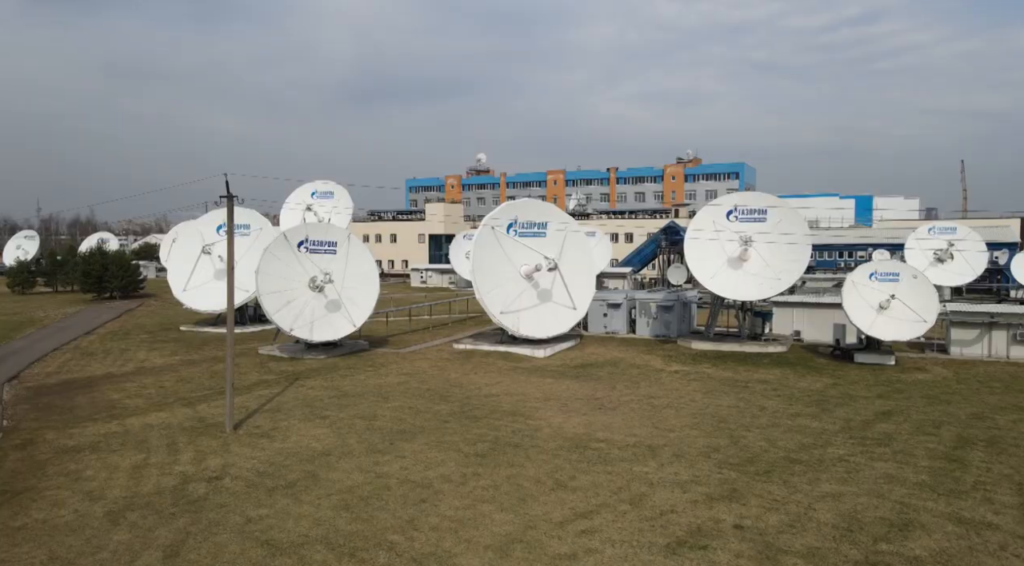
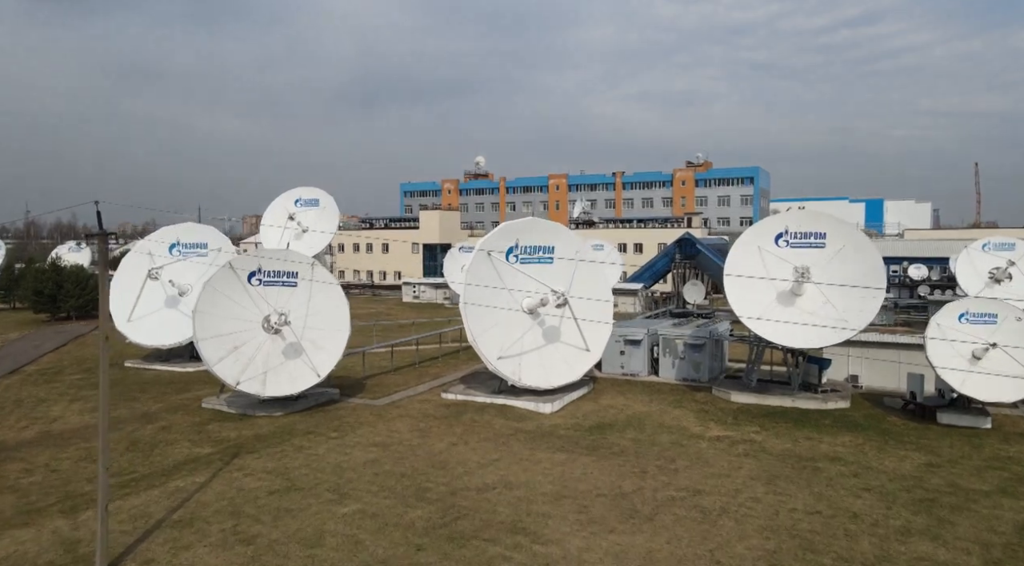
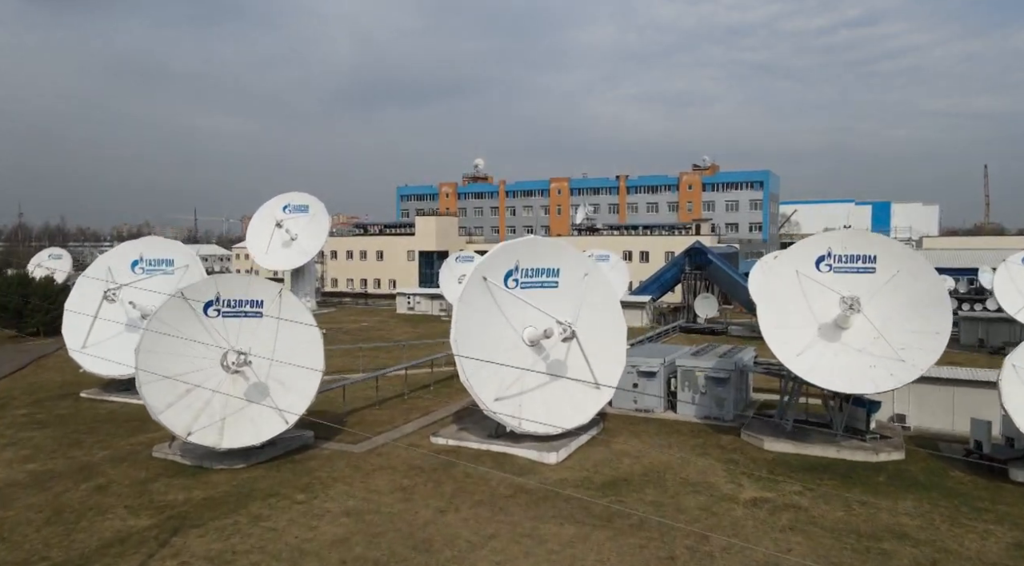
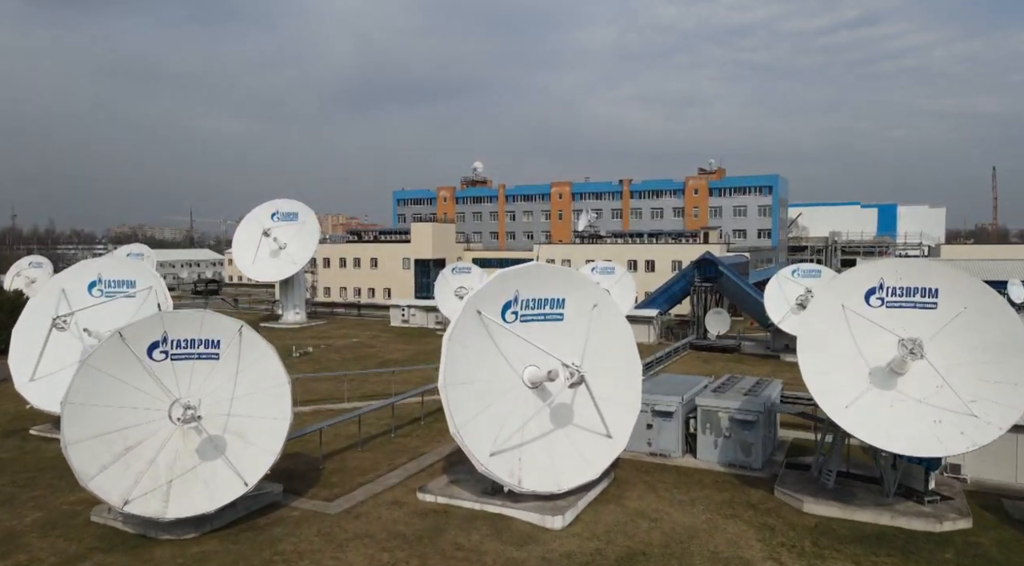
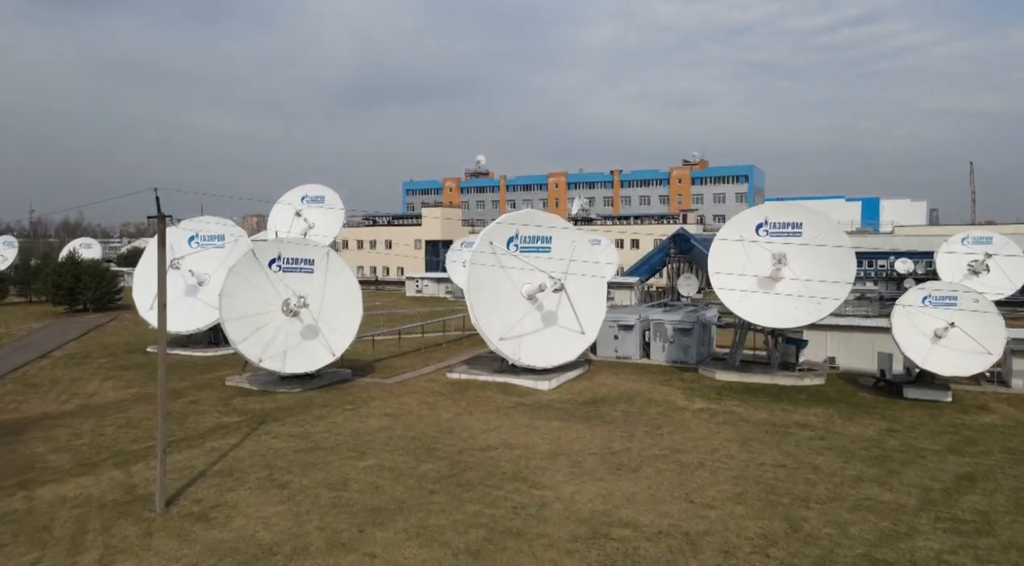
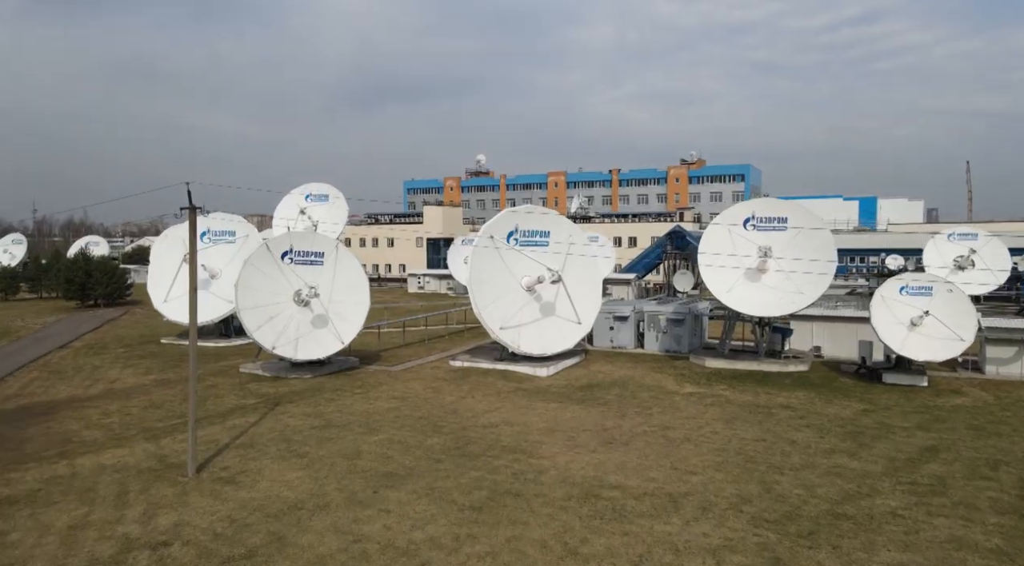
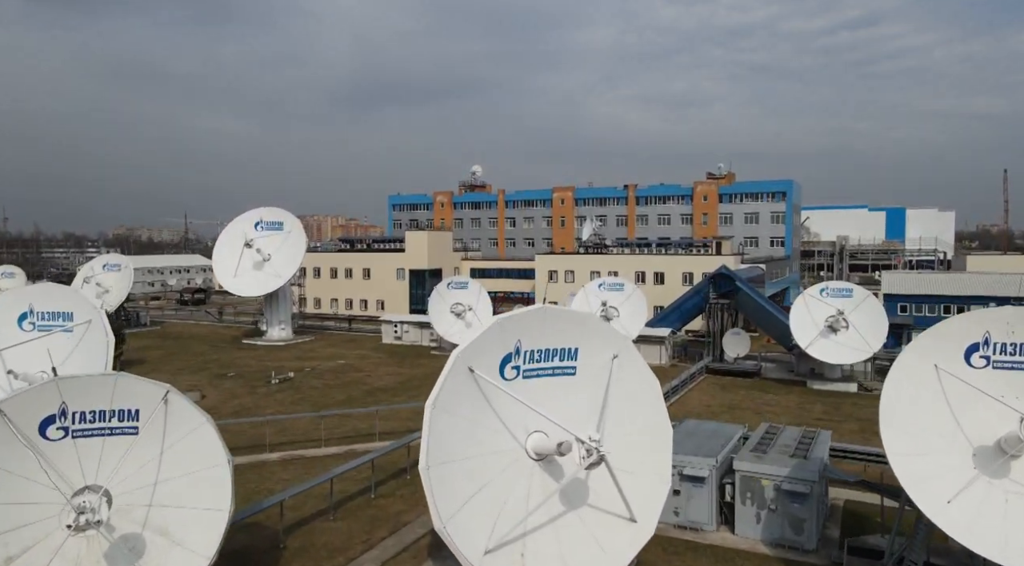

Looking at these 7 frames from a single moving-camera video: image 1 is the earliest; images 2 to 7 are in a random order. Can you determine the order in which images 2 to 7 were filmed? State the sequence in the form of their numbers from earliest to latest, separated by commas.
6, 5, 2, 3, 4, 7
